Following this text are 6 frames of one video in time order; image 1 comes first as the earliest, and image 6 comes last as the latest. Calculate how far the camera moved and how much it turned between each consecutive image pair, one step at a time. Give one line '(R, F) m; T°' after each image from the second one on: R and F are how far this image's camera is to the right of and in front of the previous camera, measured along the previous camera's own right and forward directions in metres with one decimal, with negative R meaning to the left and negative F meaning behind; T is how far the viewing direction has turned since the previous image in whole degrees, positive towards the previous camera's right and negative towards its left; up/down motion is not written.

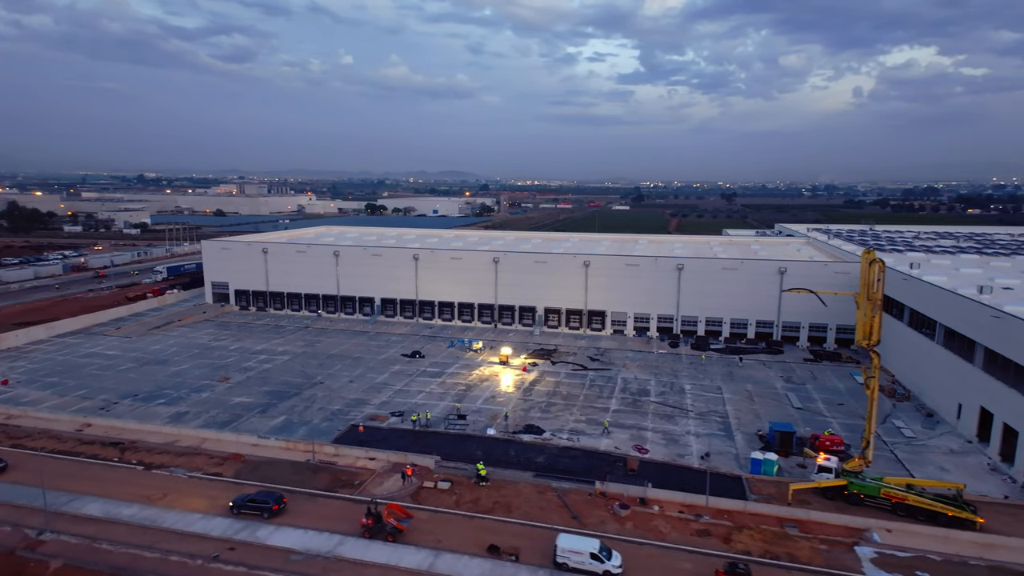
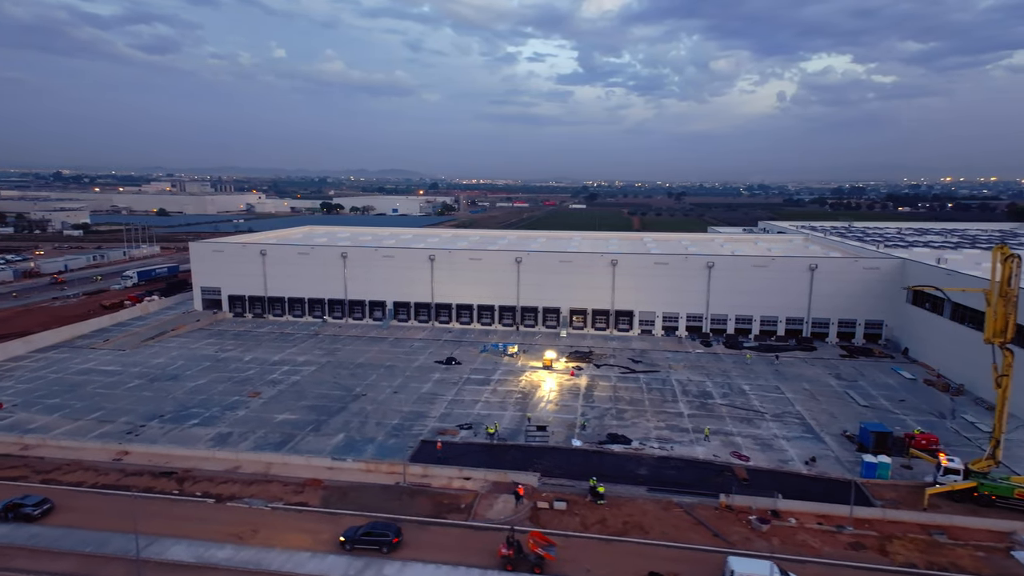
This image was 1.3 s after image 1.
(-3.5, +1.1) m; +5°
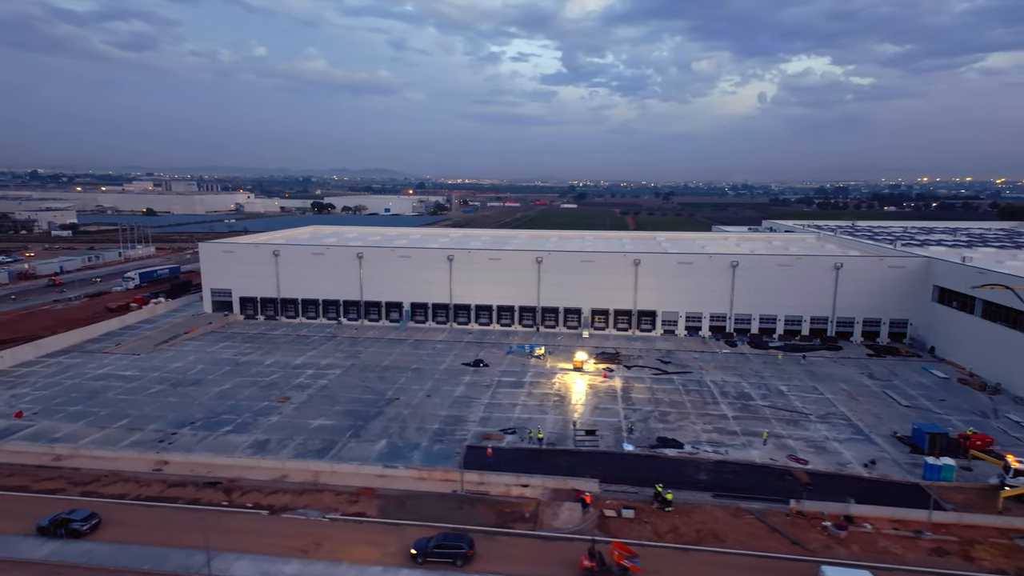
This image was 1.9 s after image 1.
(-1.6, +0.4) m; +1°
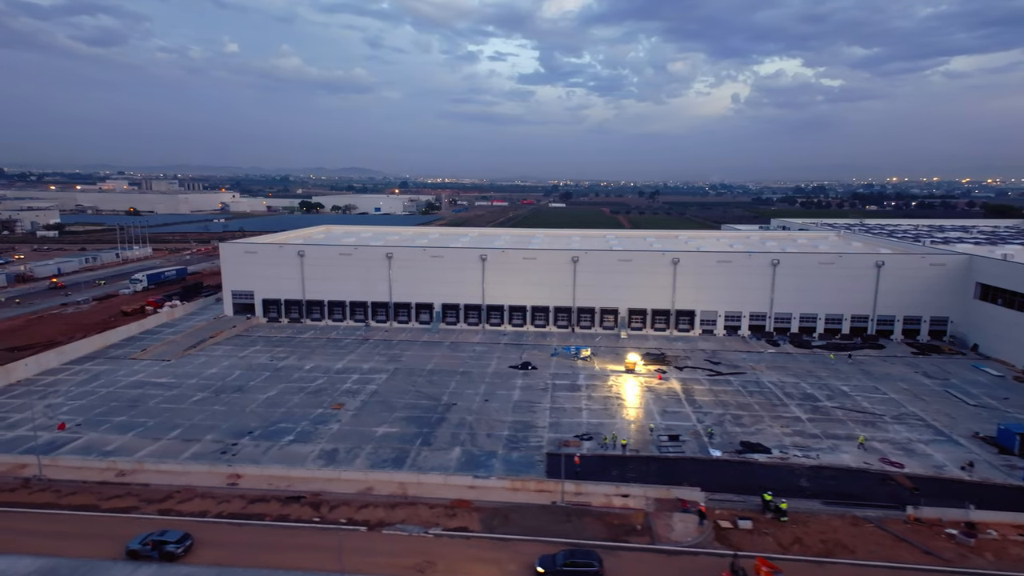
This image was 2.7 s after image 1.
(-2.4, +0.6) m; +2°
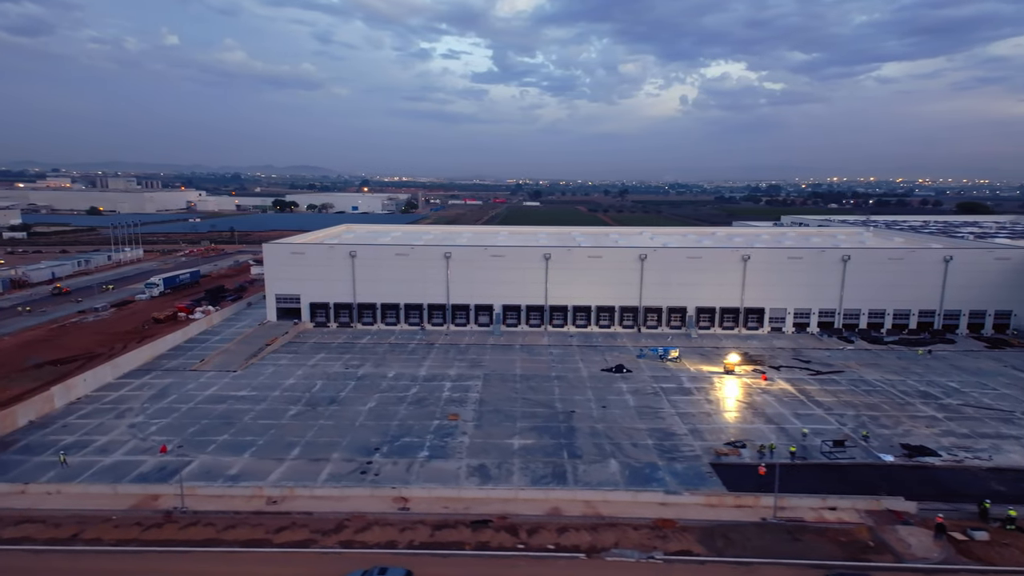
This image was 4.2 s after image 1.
(-4.5, +1.1) m; +4°
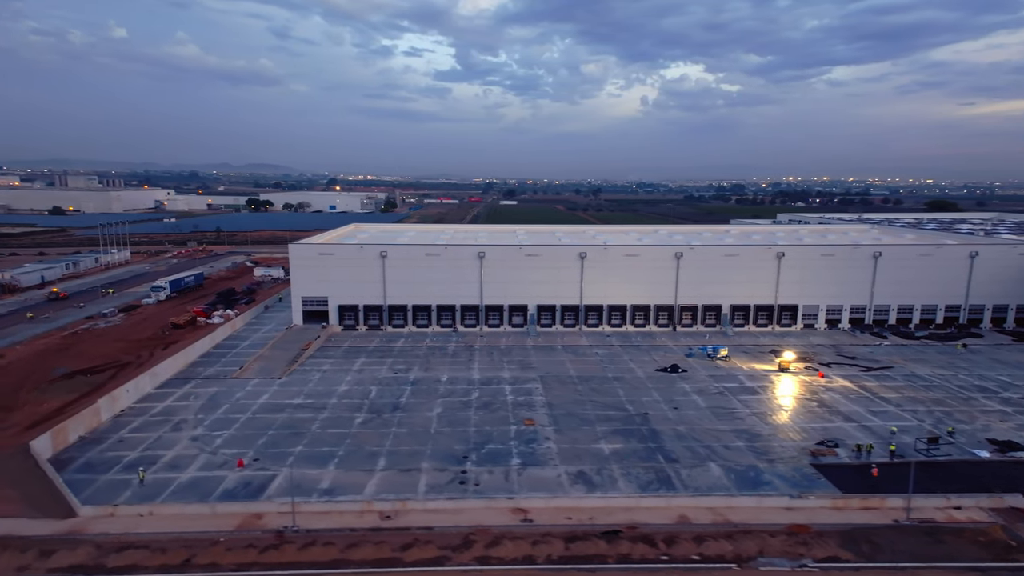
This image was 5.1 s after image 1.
(-2.9, +0.5) m; +3°
